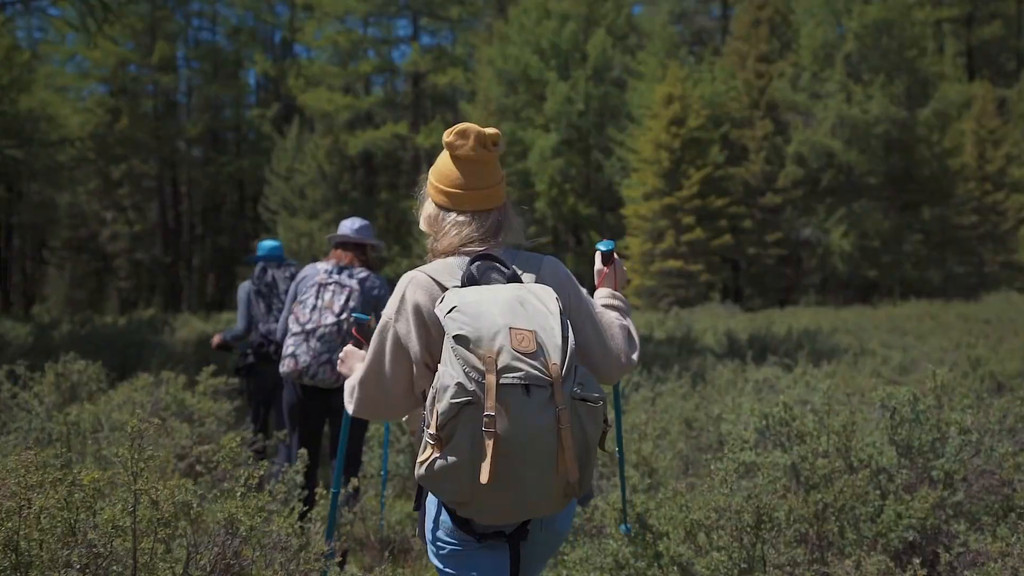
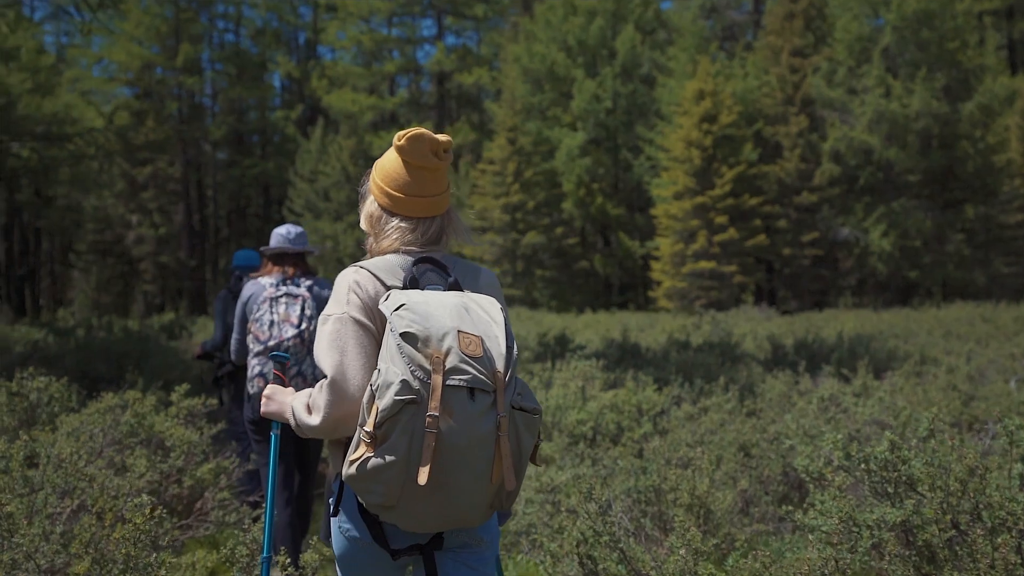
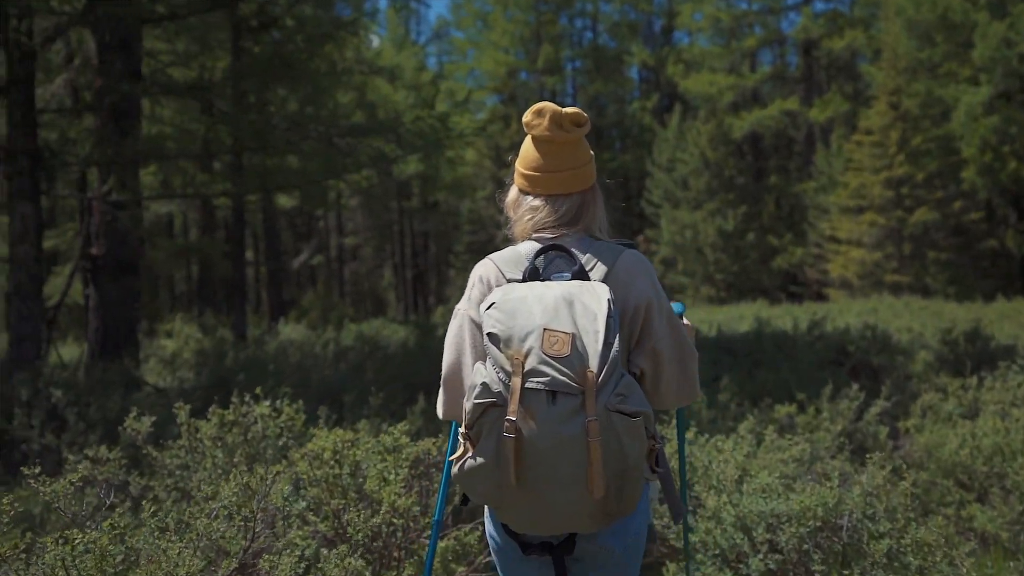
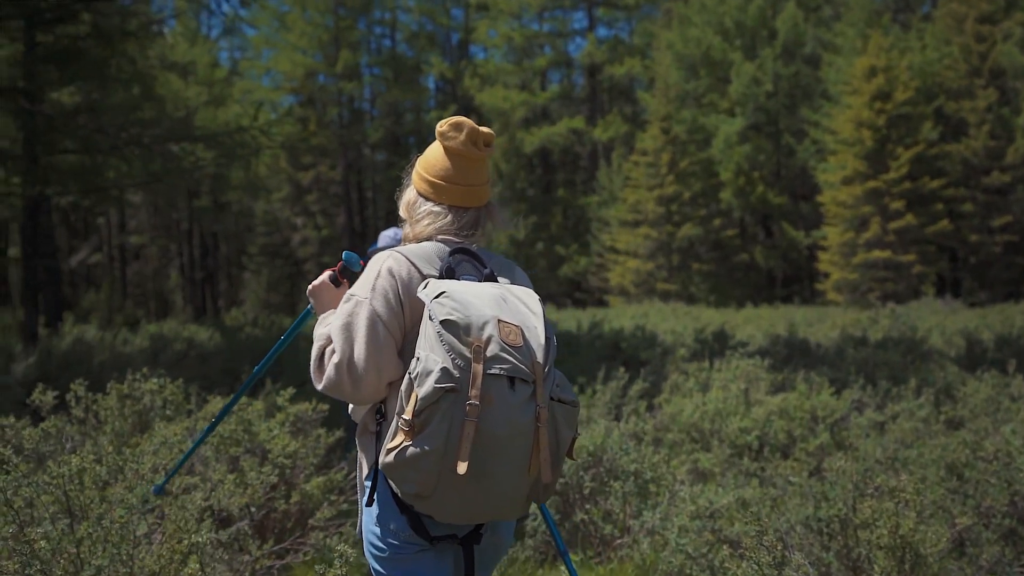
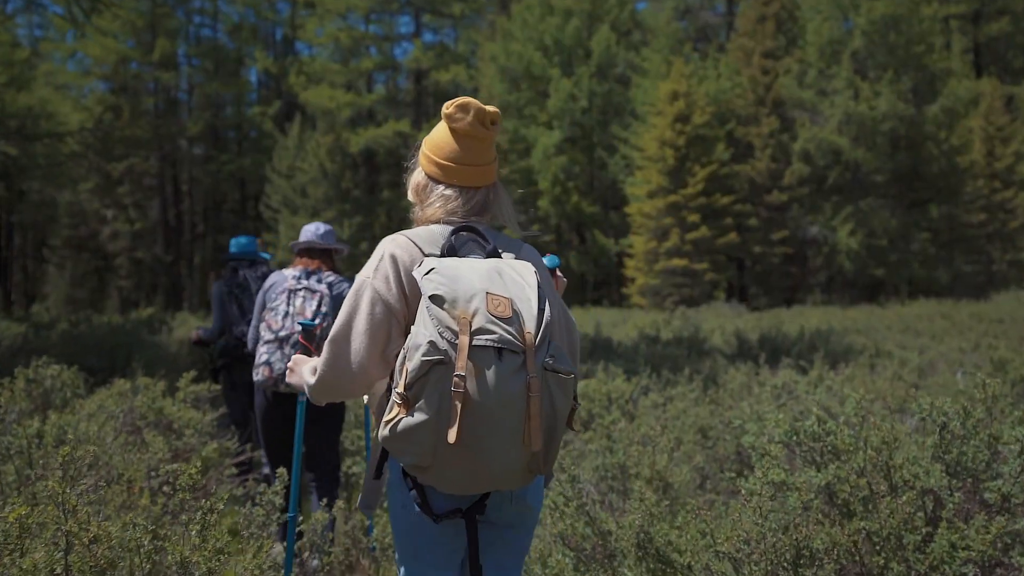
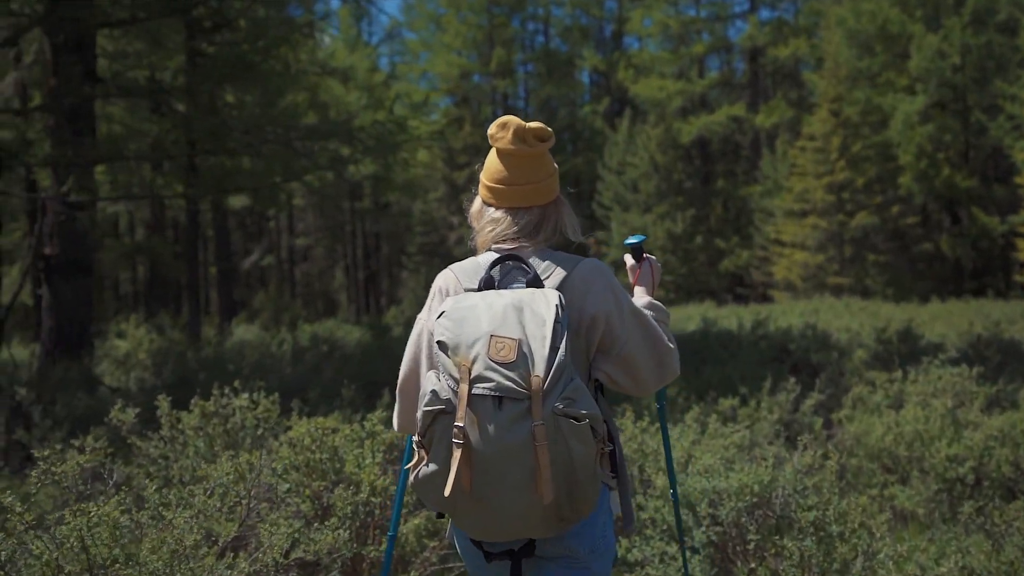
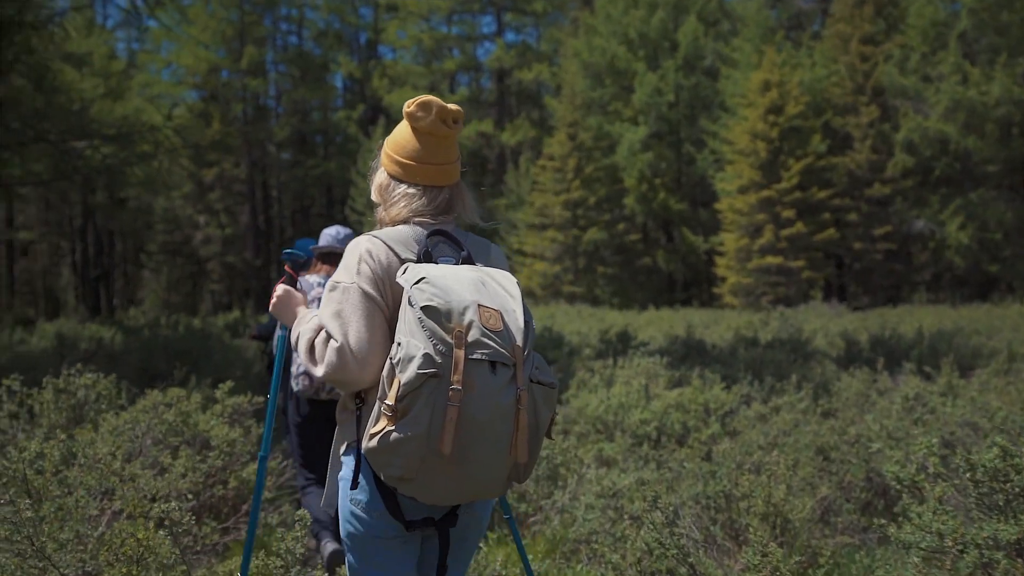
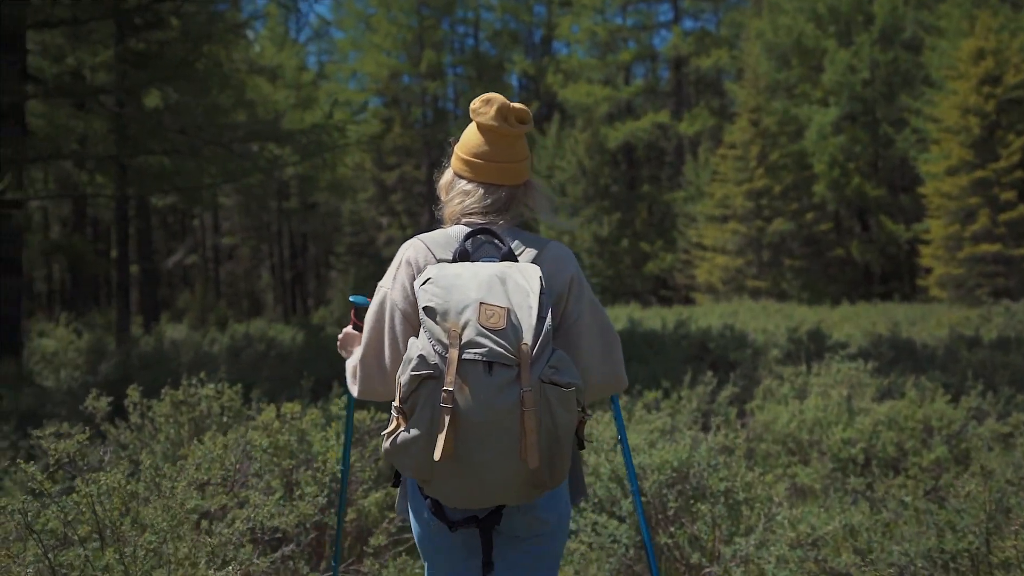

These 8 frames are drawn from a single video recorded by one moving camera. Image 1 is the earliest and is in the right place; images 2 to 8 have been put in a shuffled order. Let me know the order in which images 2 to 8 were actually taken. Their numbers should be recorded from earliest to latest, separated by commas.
5, 2, 7, 4, 8, 6, 3
